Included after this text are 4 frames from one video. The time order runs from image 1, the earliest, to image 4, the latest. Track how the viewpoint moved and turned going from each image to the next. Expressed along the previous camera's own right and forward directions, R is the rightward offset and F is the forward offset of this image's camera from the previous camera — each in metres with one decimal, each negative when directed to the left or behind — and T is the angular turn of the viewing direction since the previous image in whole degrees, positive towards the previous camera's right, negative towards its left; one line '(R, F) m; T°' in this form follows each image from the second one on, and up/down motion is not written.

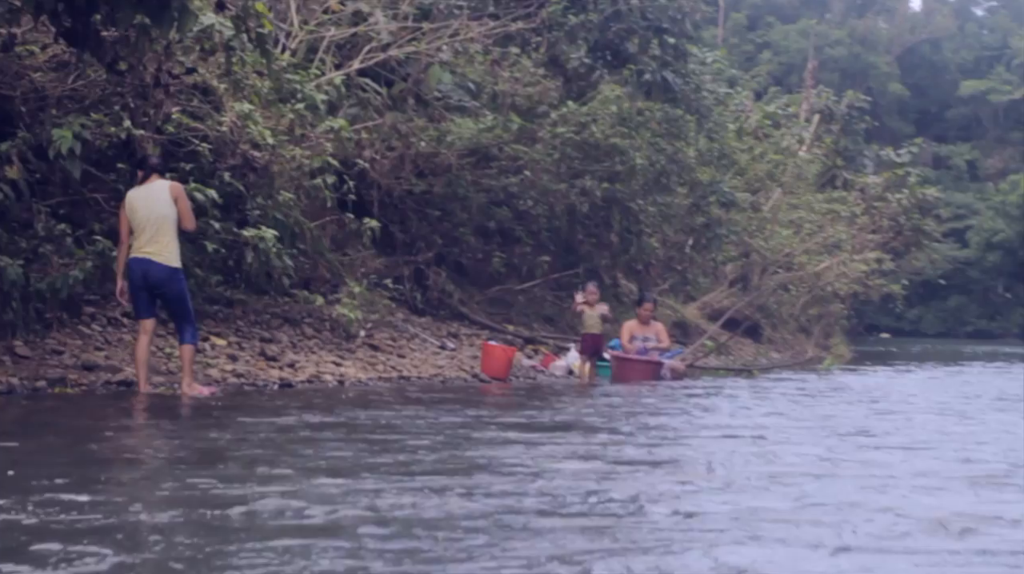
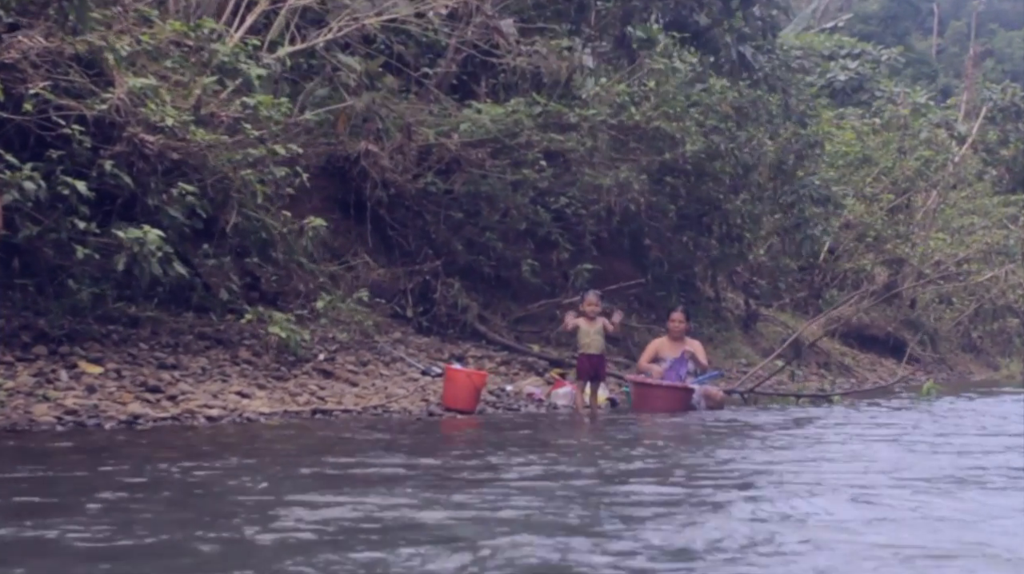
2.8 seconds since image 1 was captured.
(+1.6, +2.7) m; -7°
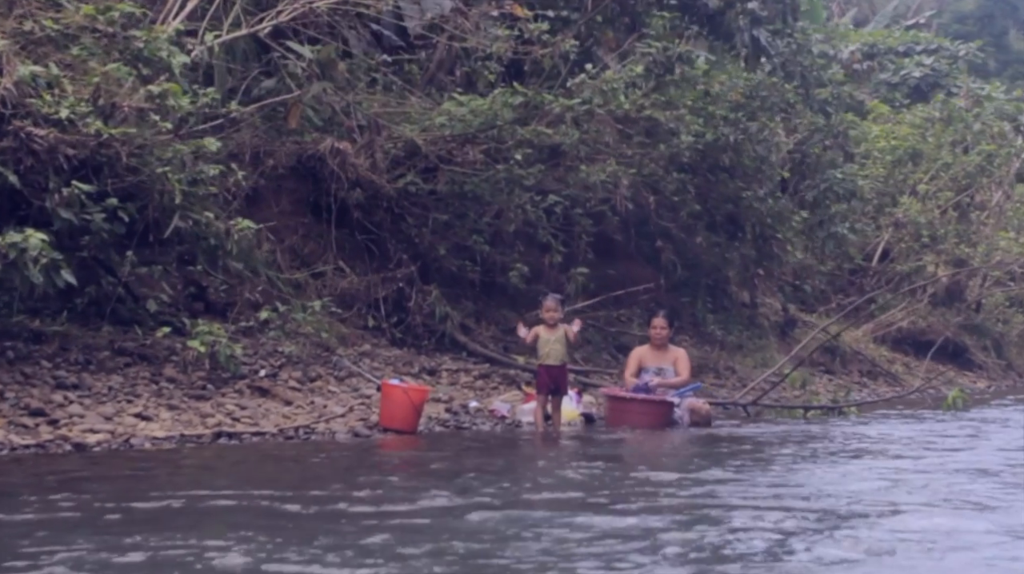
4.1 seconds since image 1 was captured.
(+0.9, +1.2) m; -3°
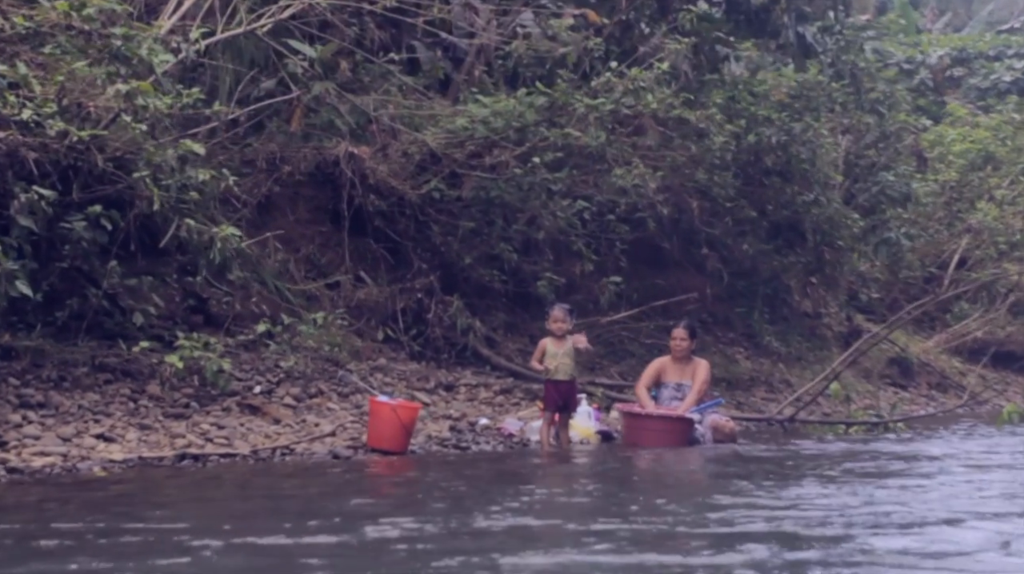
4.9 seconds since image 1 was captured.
(+0.6, +0.7) m; -3°
